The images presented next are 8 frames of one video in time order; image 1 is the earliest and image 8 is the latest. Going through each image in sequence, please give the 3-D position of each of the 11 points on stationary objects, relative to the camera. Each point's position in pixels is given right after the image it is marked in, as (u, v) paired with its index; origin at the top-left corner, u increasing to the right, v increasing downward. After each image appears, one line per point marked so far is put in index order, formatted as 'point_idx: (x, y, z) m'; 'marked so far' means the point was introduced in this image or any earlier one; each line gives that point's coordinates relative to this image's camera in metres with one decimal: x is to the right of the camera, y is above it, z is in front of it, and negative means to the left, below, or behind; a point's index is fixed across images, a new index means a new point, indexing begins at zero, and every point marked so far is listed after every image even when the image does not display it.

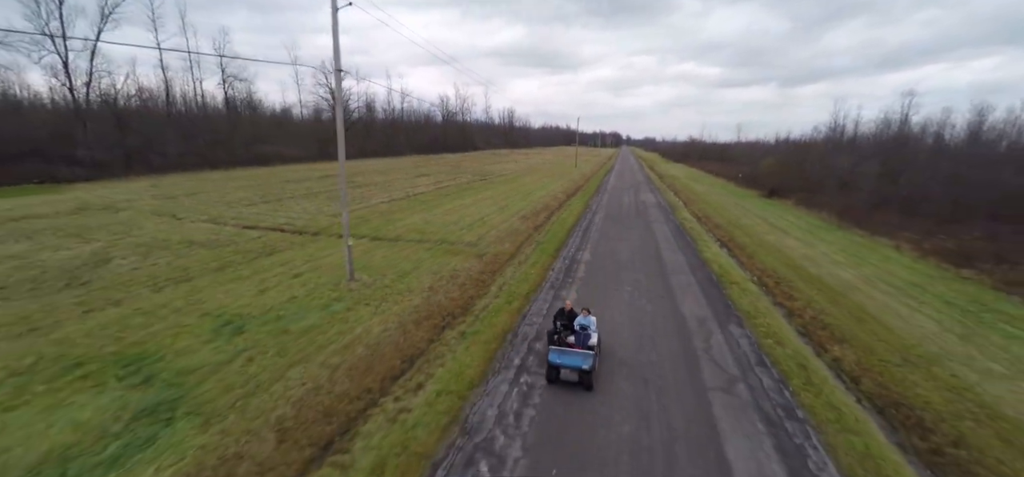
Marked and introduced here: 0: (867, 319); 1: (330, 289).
0: (+9.8, -2.2, +11.6) m
1: (-5.1, -1.5, +12.3) m
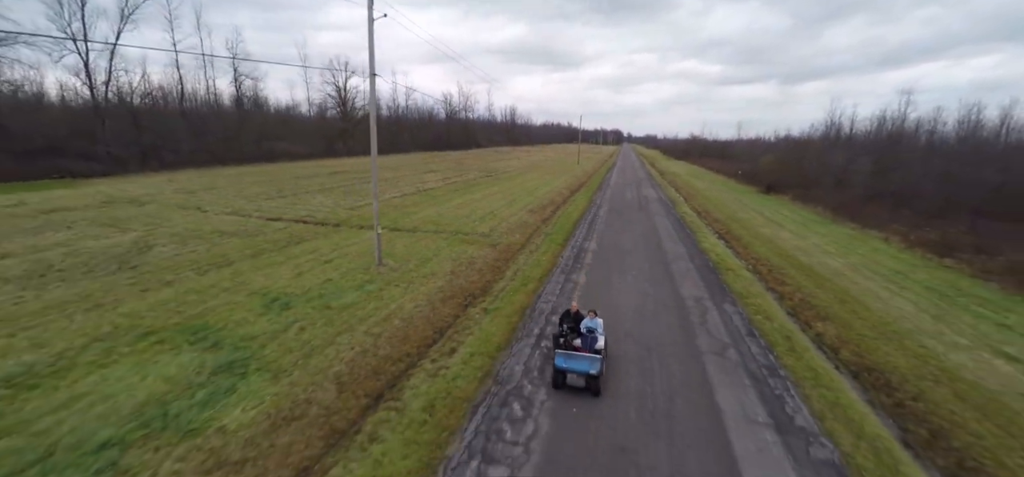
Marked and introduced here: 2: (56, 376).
0: (+10.2, -1.9, +12.8) m
1: (-4.7, -1.1, +13.4) m
2: (-8.3, -2.5, +7.8) m
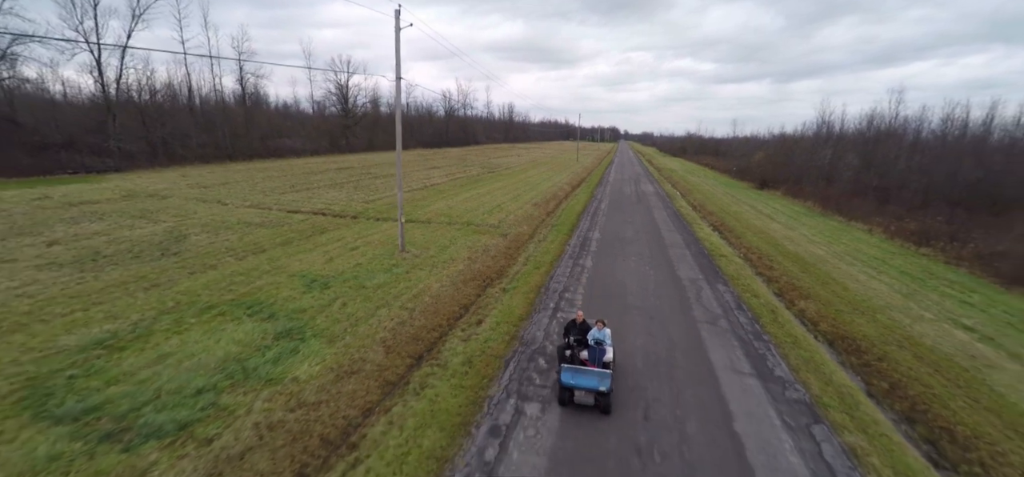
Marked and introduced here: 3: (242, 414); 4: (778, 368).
0: (+10.7, -1.5, +14.1) m
1: (-4.3, -0.7, +14.6) m
2: (-7.8, -2.1, +9.0) m
3: (-4.2, -2.8, +7.1) m
4: (+5.3, -2.6, +8.4) m
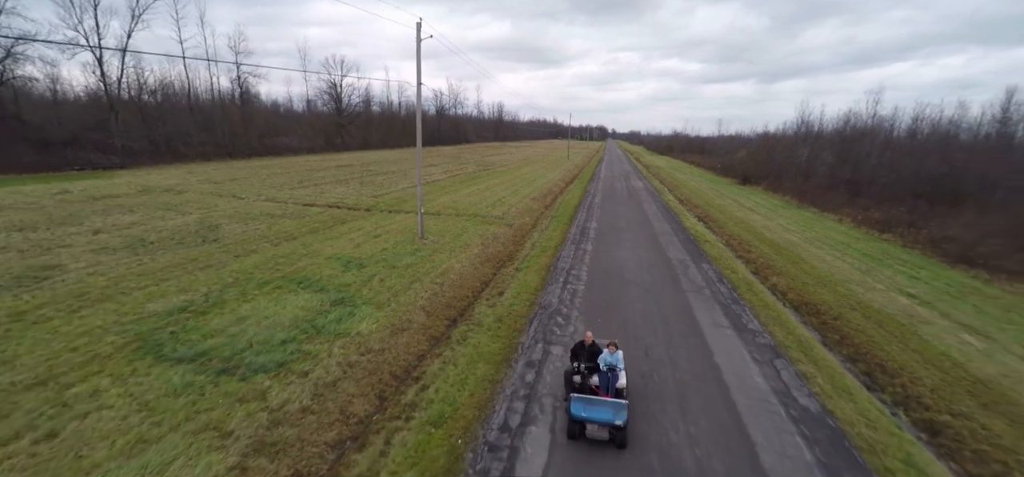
0: (+11.0, -0.9, +16.2) m
1: (-3.9, -0.2, +16.3) m
2: (-7.3, -1.7, +10.6) m
3: (-3.6, -2.3, +8.8) m
4: (+5.8, -2.1, +10.3) m
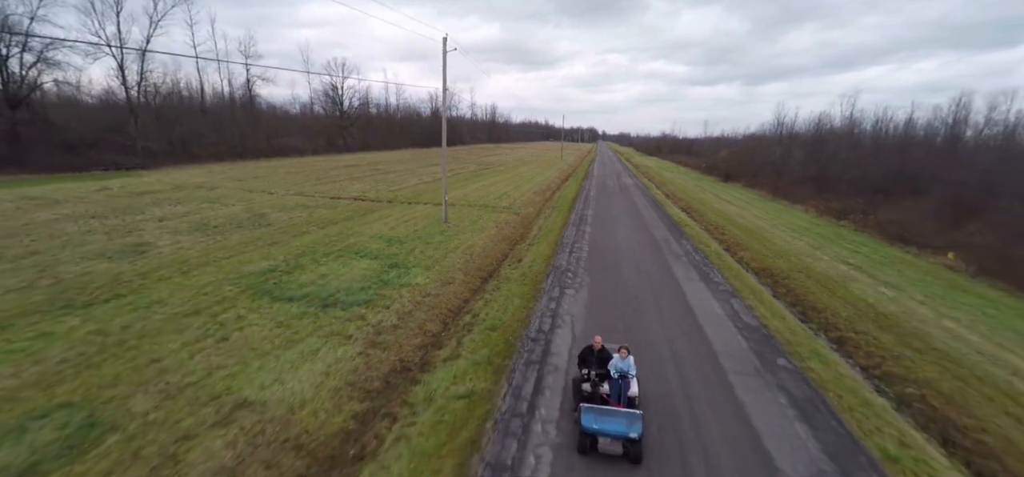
0: (+11.5, -0.1, +19.3) m
1: (-3.4, +0.5, +19.1) m
2: (-6.7, -0.9, +13.3) m
3: (-3.0, -1.5, +11.6) m
4: (+6.4, -1.3, +13.3) m
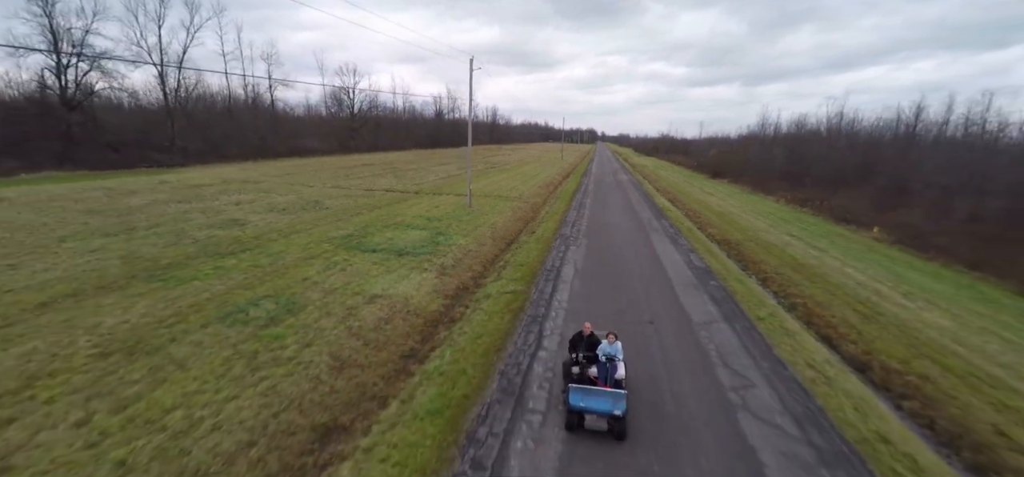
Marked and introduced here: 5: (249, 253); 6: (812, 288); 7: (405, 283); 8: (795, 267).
0: (+12.2, +1.0, +23.7) m
1: (-2.7, +1.6, +23.4) m
2: (-6.0, +0.2, +17.7) m
3: (-2.3, -0.4, +15.9) m
4: (+7.1, -0.2, +17.7) m
5: (-9.2, -0.5, +14.8) m
6: (+9.8, -1.7, +13.7) m
7: (-3.1, -1.3, +12.5) m
8: (+10.5, -1.1, +15.7) m
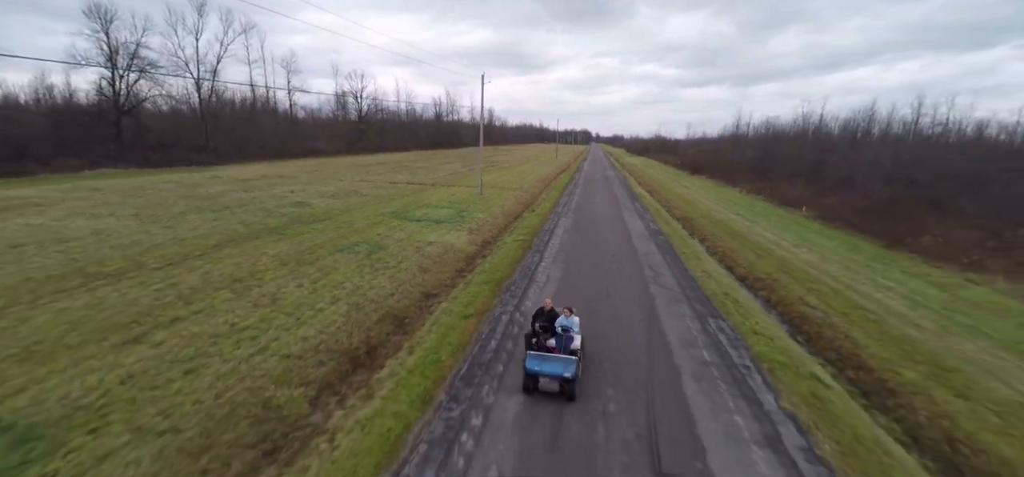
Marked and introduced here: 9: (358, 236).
0: (+12.5, +2.4, +29.4) m
1: (-2.4, +2.9, +29.1) m
2: (-5.7, +1.5, +23.2) m
3: (-1.9, +1.0, +21.6) m
4: (+7.5, +1.3, +23.4) m
5: (-8.9, +0.8, +20.3) m
6: (+10.2, -0.2, +19.4) m
7: (-2.7, +0.1, +18.1) m
8: (+10.9, +0.3, +21.5) m
9: (-6.3, +0.1, +17.4) m
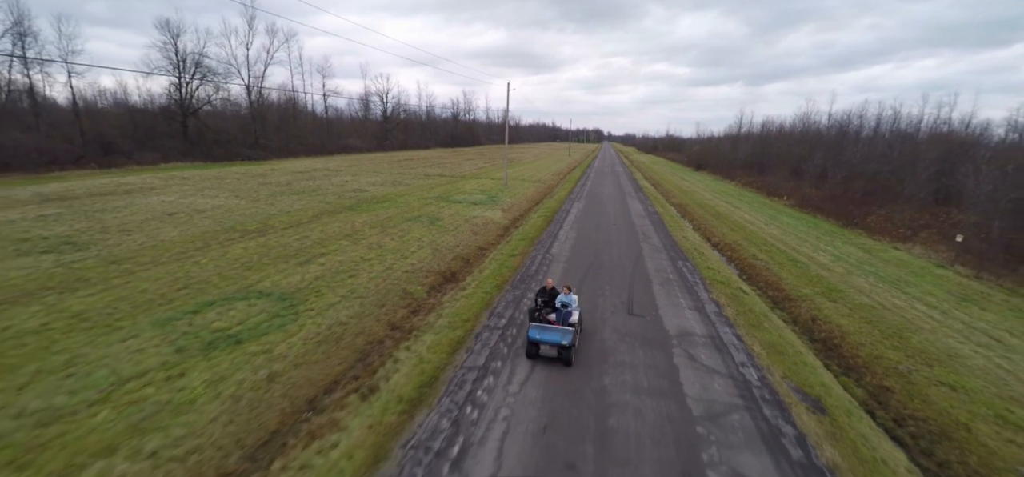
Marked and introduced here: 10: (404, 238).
0: (+14.2, +3.5, +33.9) m
1: (-0.8, +4.2, +33.9) m
2: (-4.2, +2.8, +28.2) m
3: (-0.5, +2.2, +26.4) m
4: (+9.0, +2.4, +28.0) m
5: (-7.4, +2.1, +25.4) m
6: (+11.6, +0.9, +23.9) m
7: (-1.4, +1.4, +23.0) m
8: (+12.4, +1.4, +26.0) m
9: (-5.0, +1.4, +22.4) m
10: (-4.5, -0.1, +16.9) m
